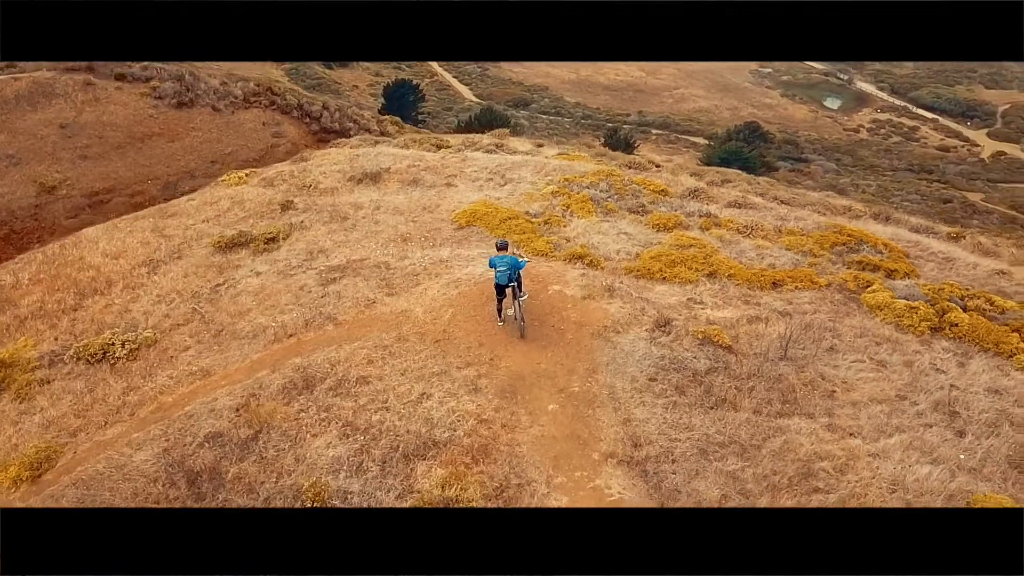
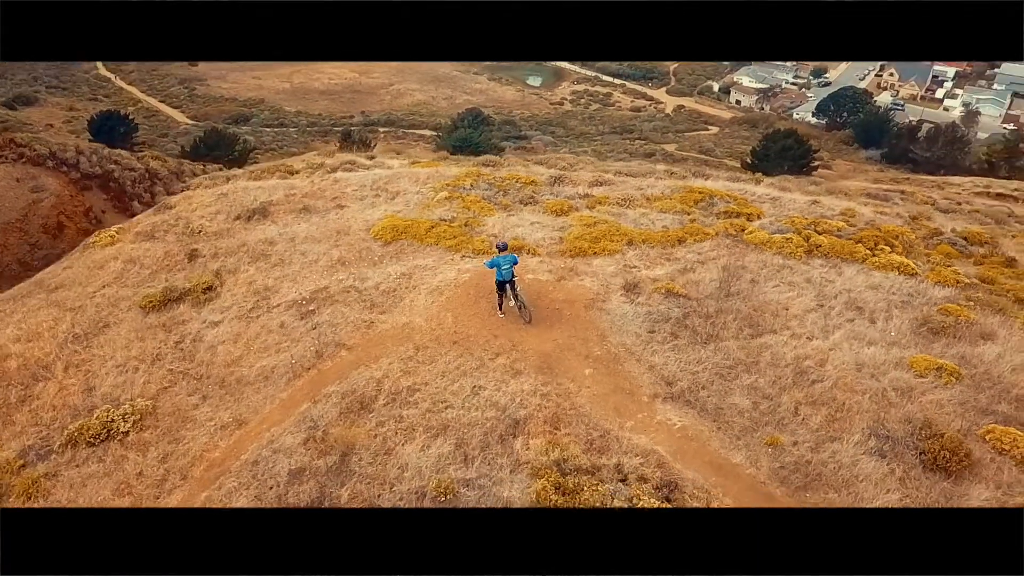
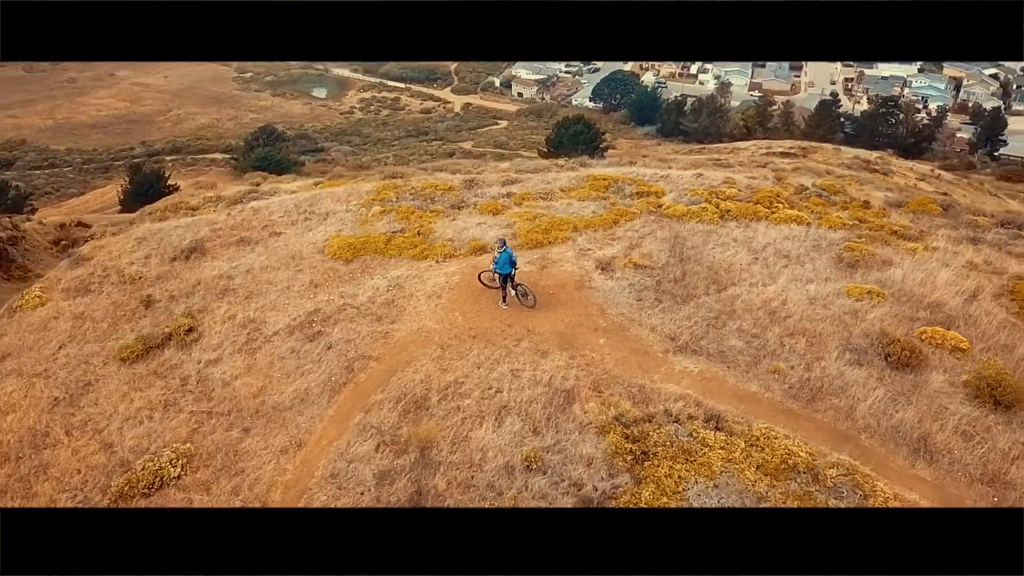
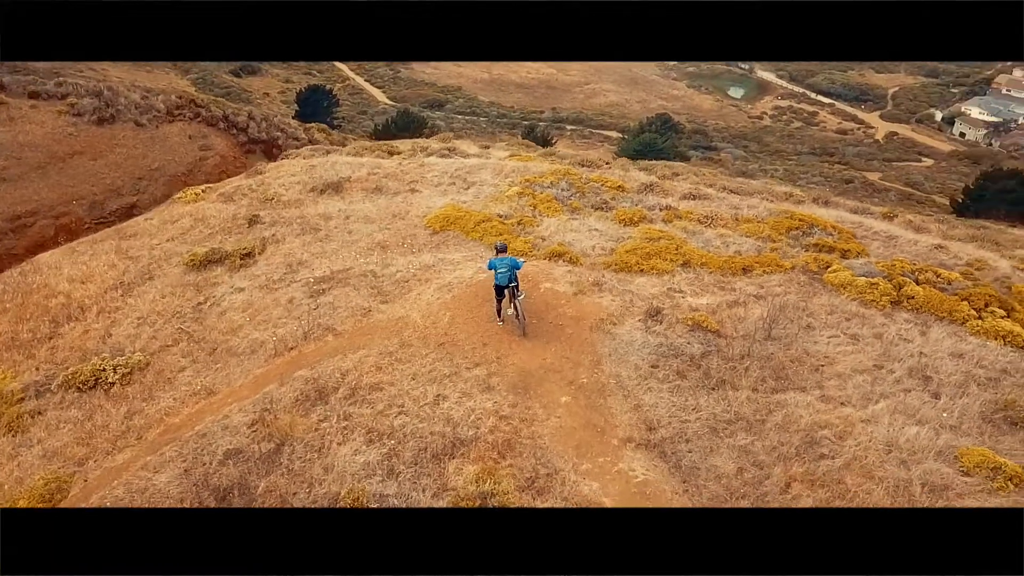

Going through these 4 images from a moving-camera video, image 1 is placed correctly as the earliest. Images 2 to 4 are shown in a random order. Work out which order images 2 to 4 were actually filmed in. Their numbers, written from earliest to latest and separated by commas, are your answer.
4, 2, 3
